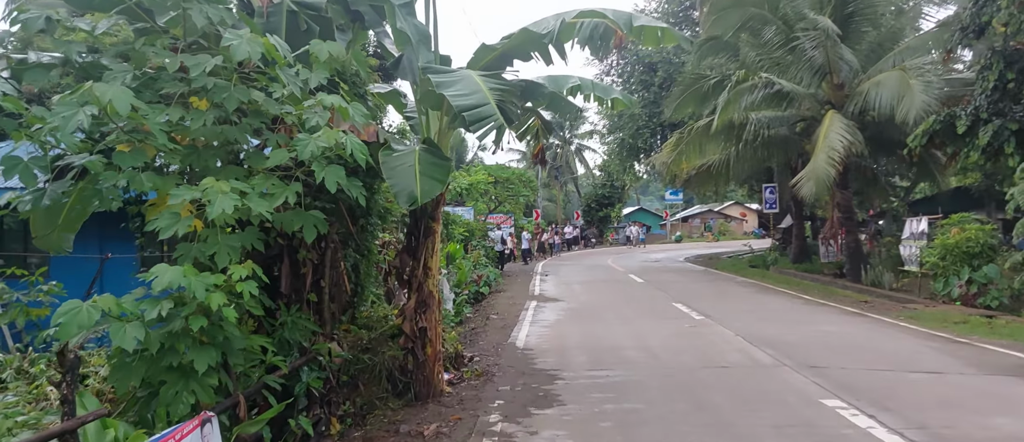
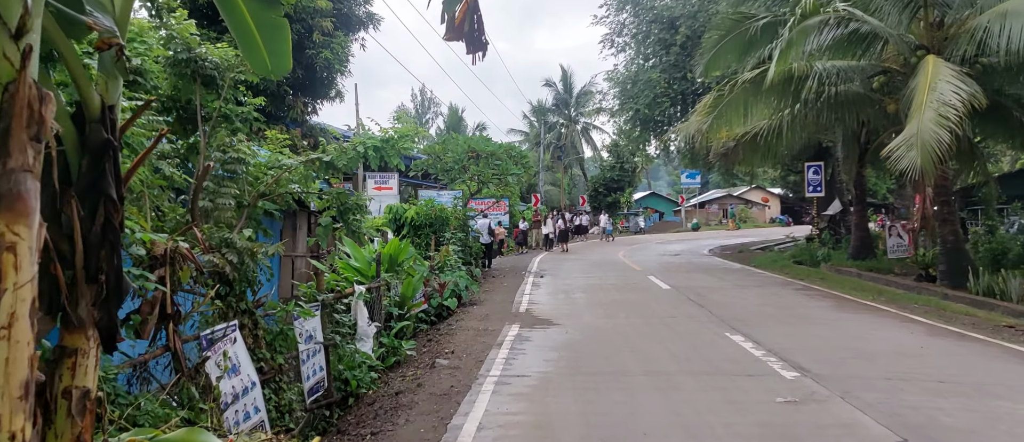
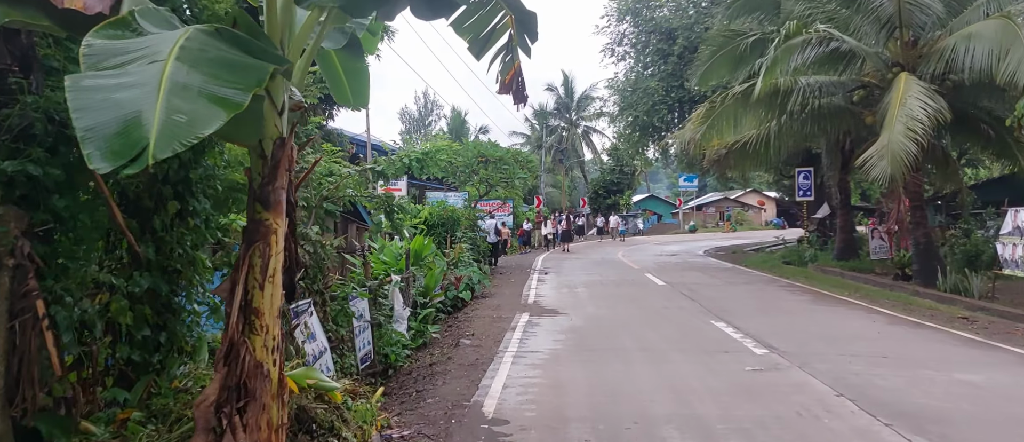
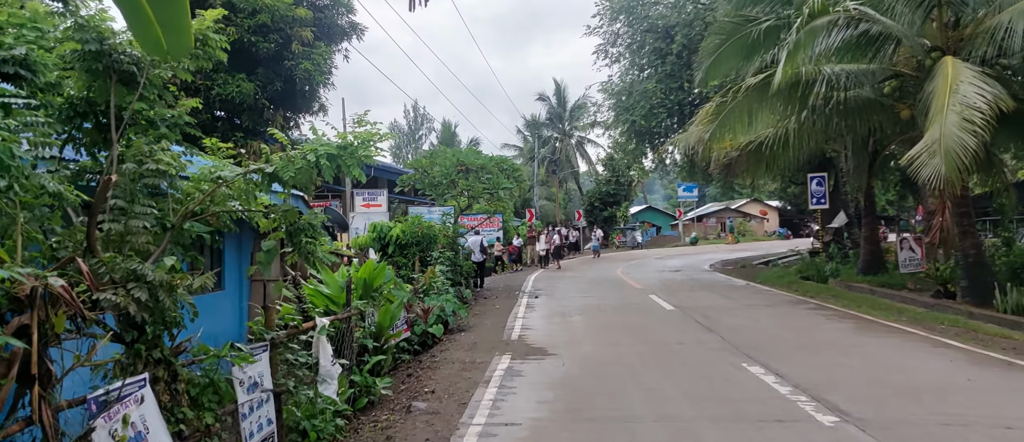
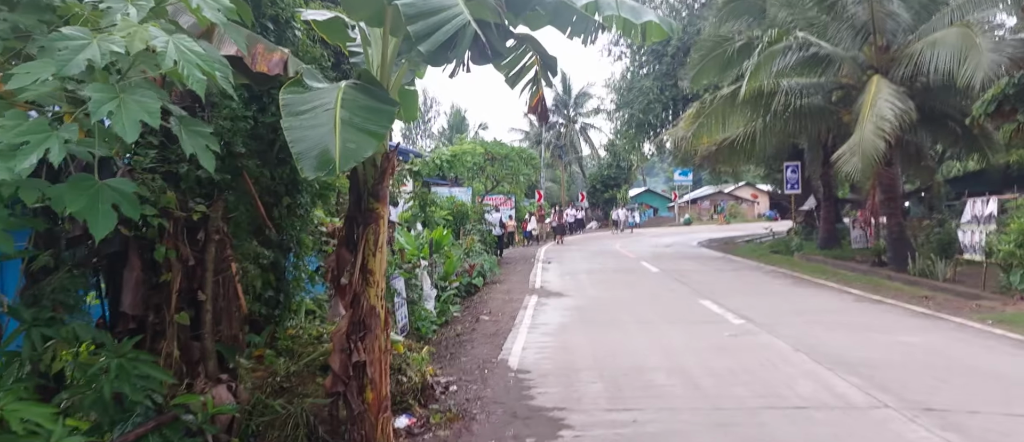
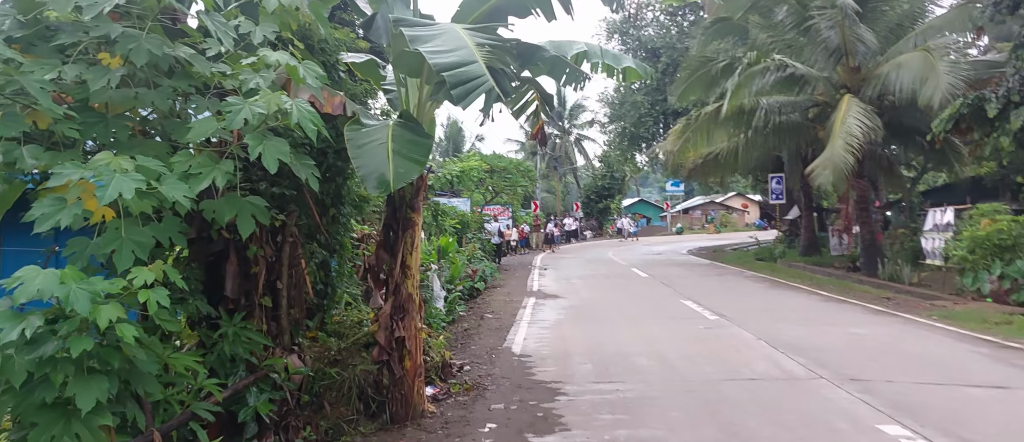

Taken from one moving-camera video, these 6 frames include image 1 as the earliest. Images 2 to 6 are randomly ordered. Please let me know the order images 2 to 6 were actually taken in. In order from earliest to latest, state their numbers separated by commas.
6, 5, 3, 2, 4
